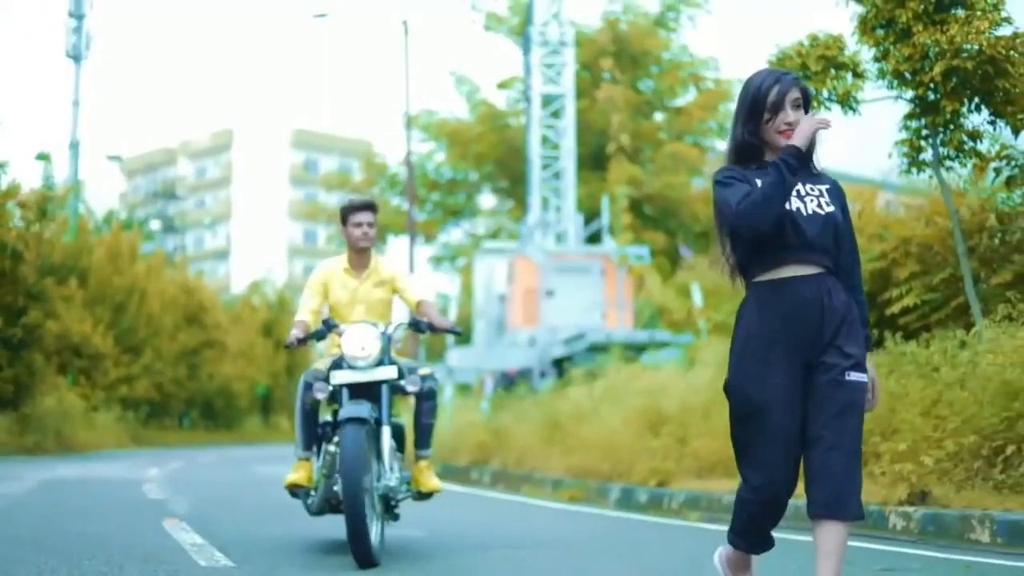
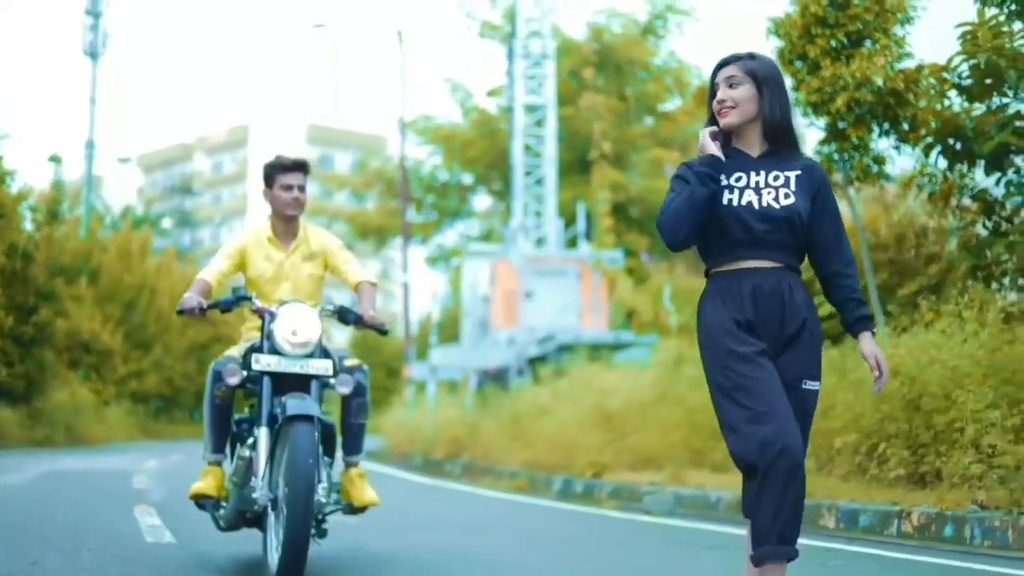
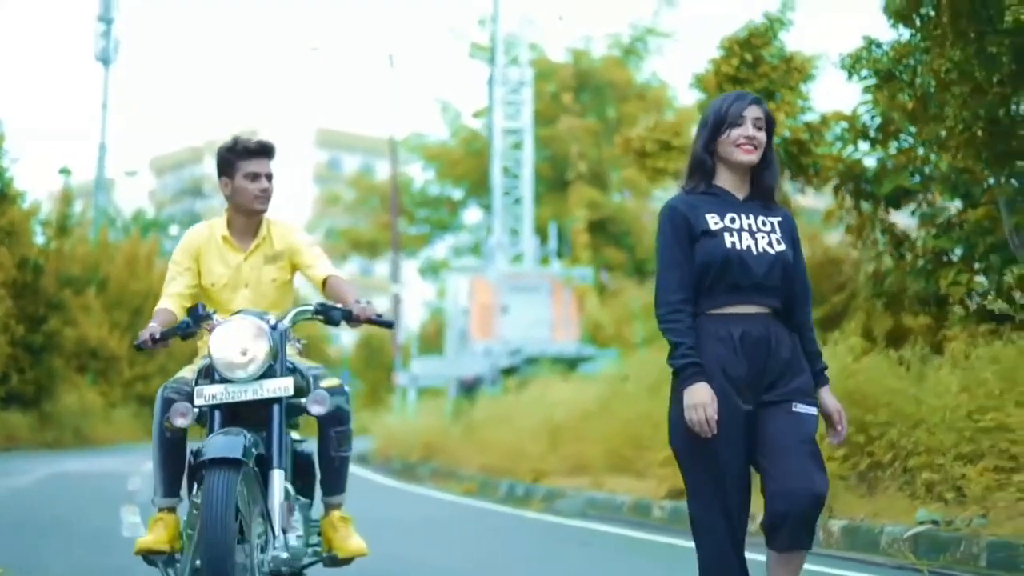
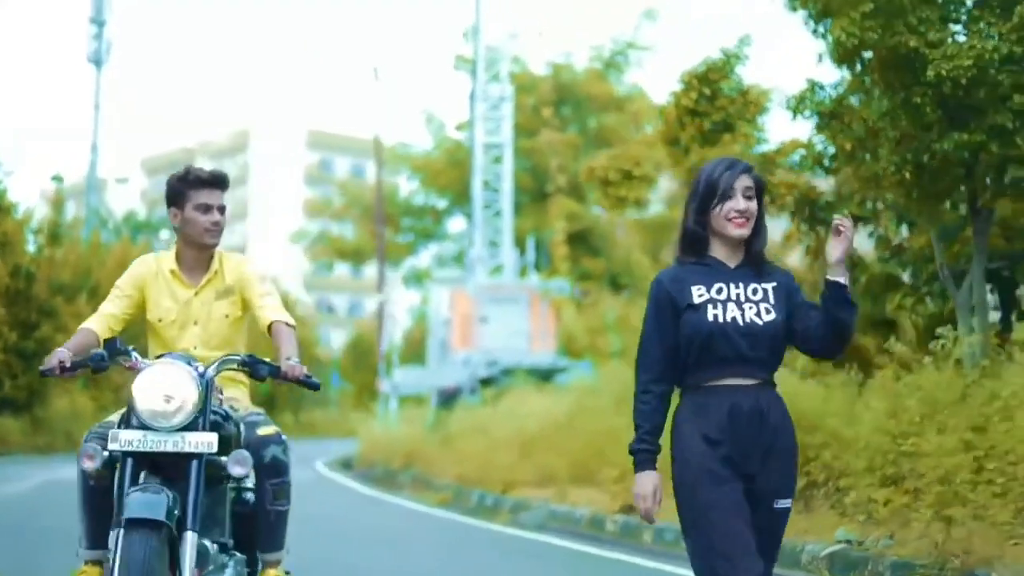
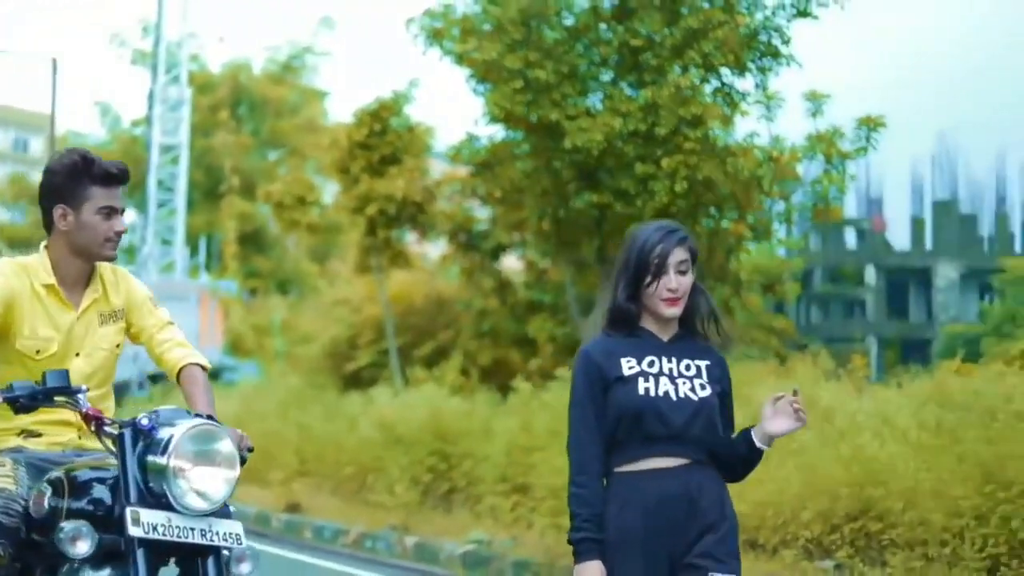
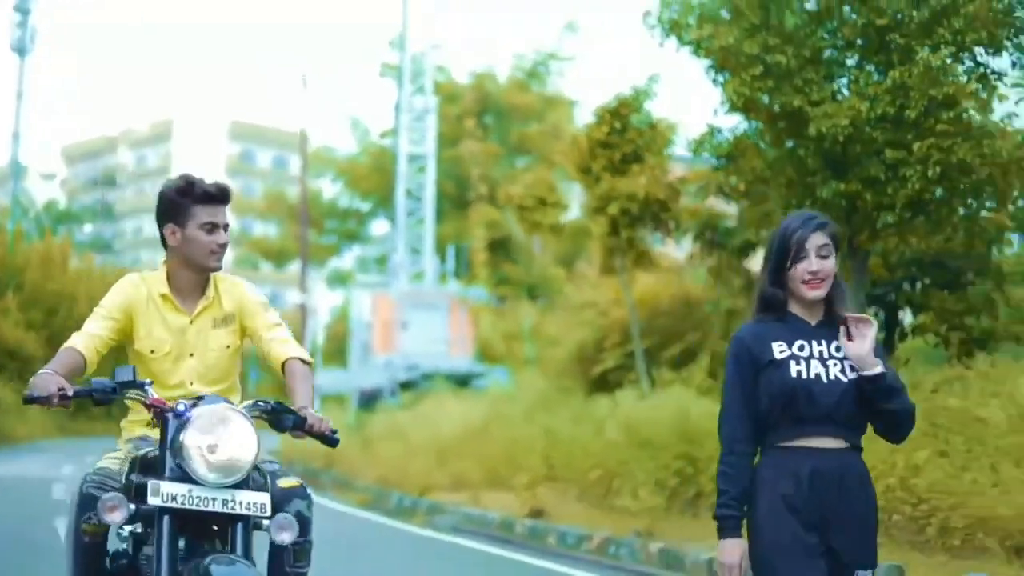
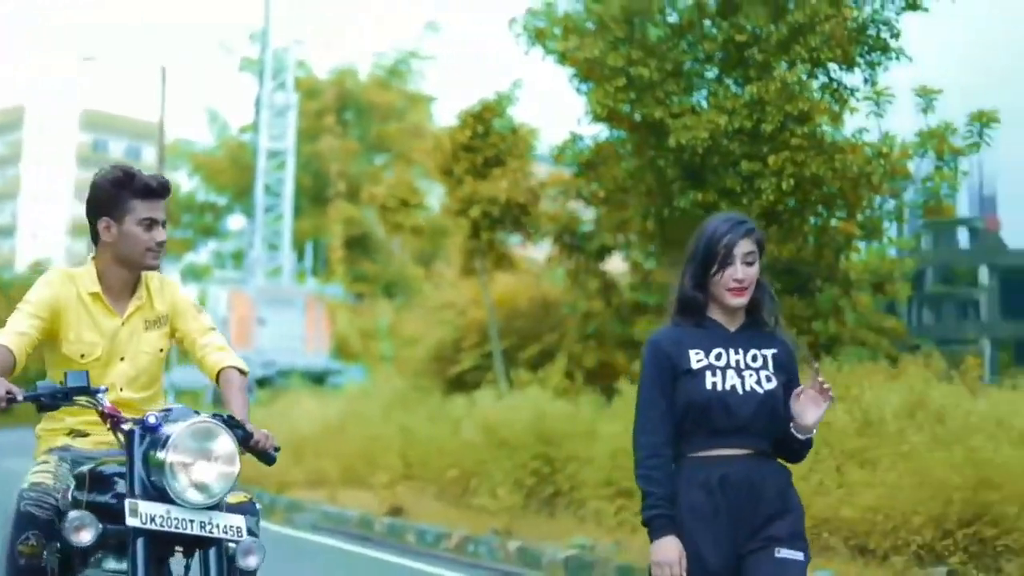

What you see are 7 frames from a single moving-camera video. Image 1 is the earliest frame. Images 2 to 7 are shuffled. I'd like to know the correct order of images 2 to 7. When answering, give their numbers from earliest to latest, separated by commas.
2, 3, 4, 6, 7, 5
